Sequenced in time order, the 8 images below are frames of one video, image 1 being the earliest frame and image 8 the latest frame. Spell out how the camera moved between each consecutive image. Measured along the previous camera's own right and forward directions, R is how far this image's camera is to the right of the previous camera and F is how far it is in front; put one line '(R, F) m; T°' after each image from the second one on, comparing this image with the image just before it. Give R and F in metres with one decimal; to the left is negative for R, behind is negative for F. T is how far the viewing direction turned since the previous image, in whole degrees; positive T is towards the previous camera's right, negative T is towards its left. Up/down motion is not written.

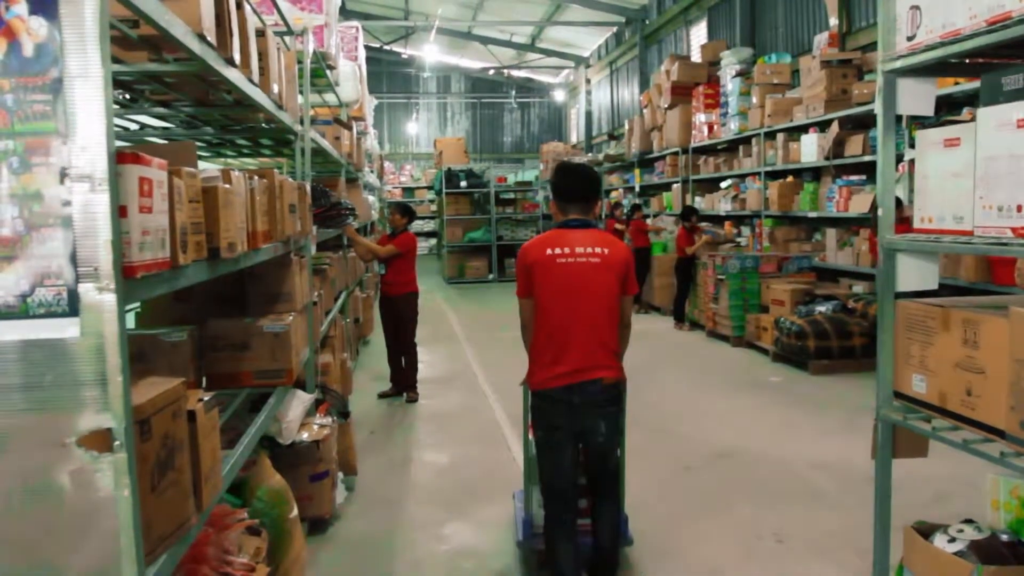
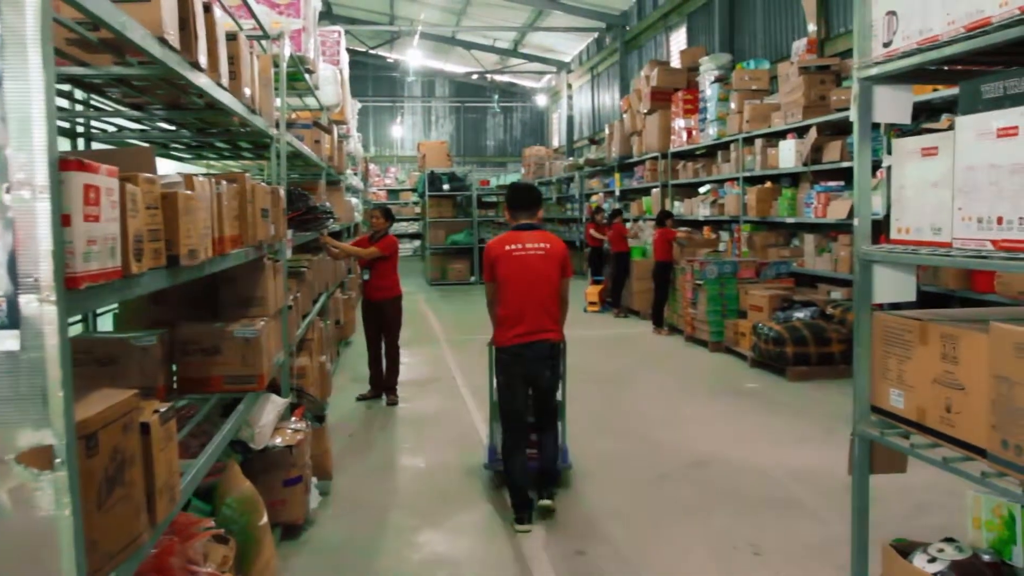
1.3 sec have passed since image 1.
(0.0, 0.0) m; +1°
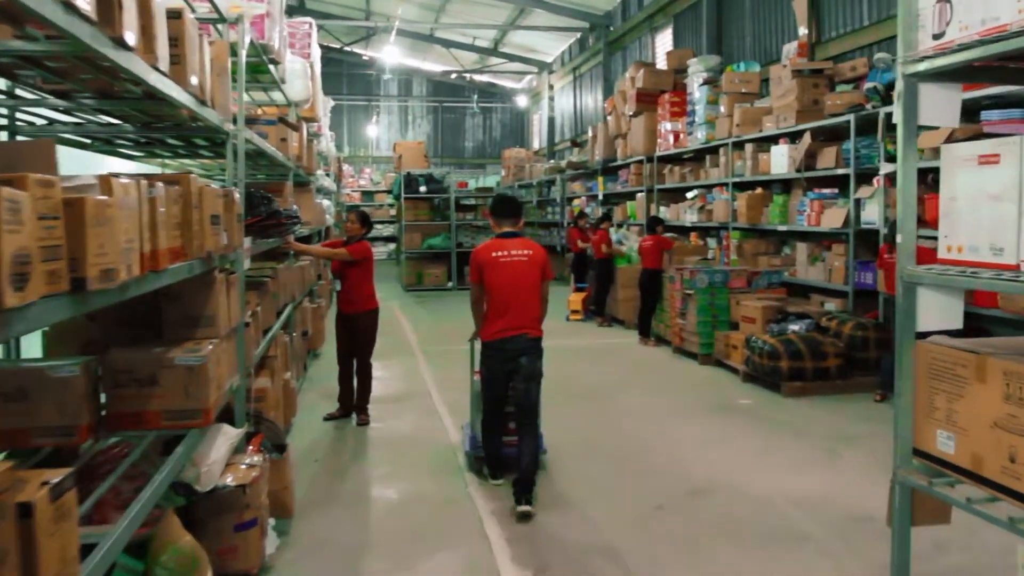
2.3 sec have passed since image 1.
(0.0, +0.3) m; +2°
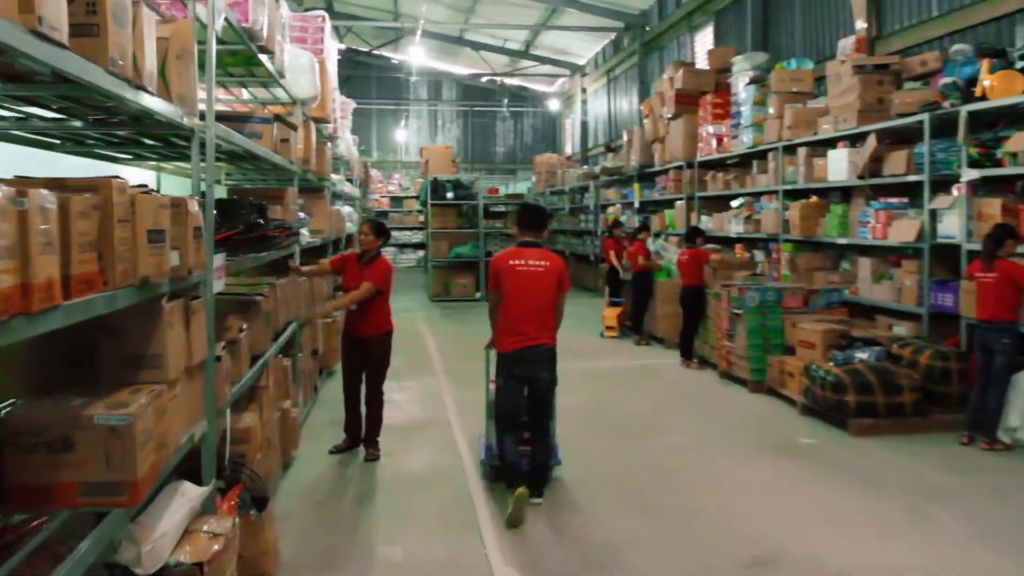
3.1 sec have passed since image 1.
(0.0, +0.5) m; -2°
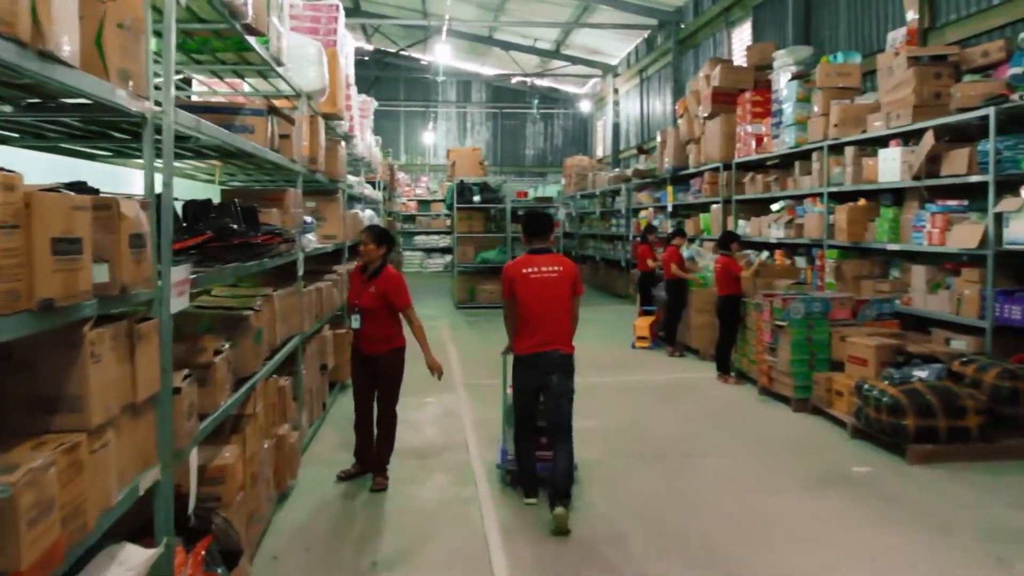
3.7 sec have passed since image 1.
(0.0, +0.4) m; -2°
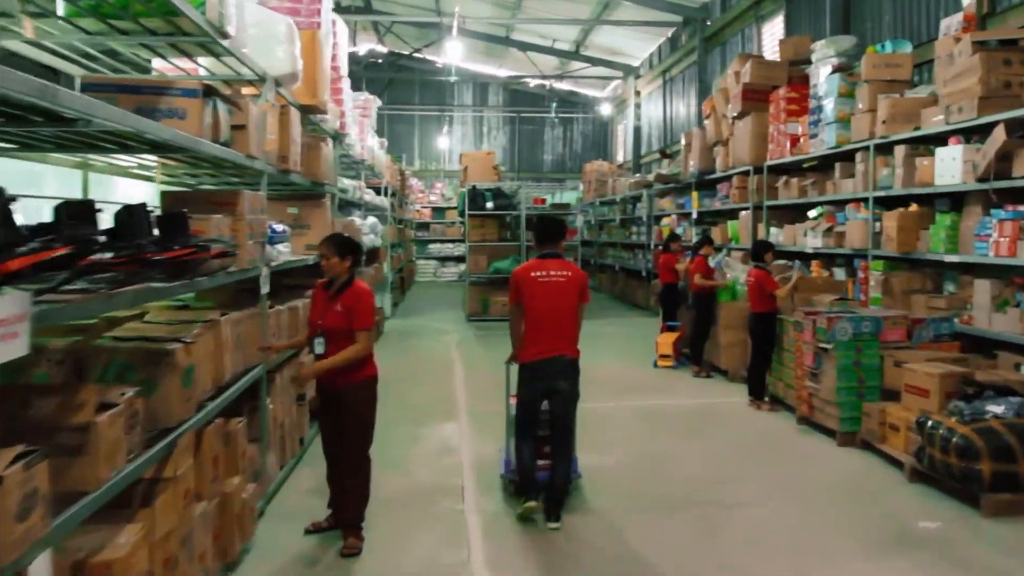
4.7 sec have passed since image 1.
(+0.1, +0.6) m; -1°
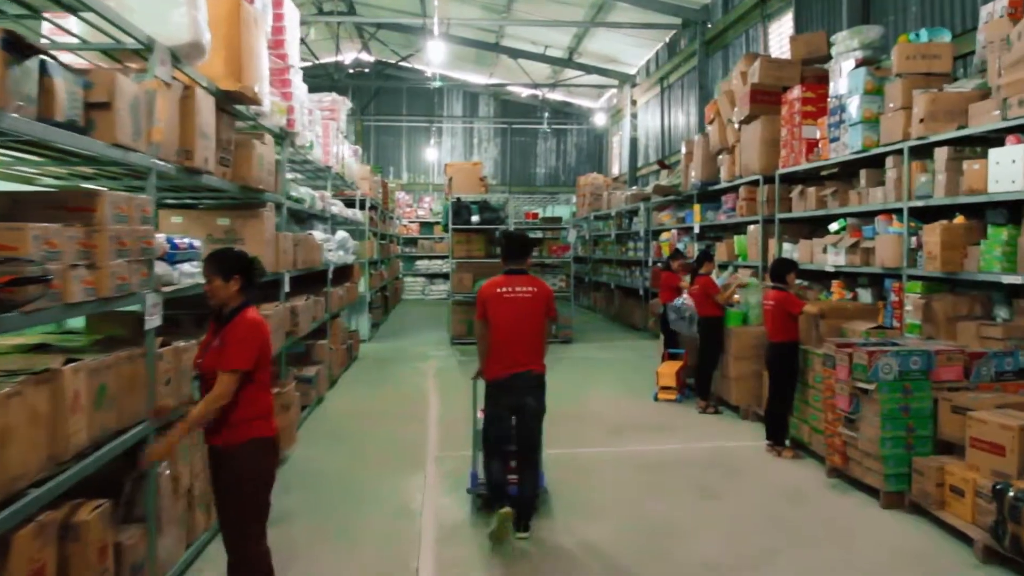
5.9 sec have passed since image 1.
(+0.1, +0.8) m; 0°
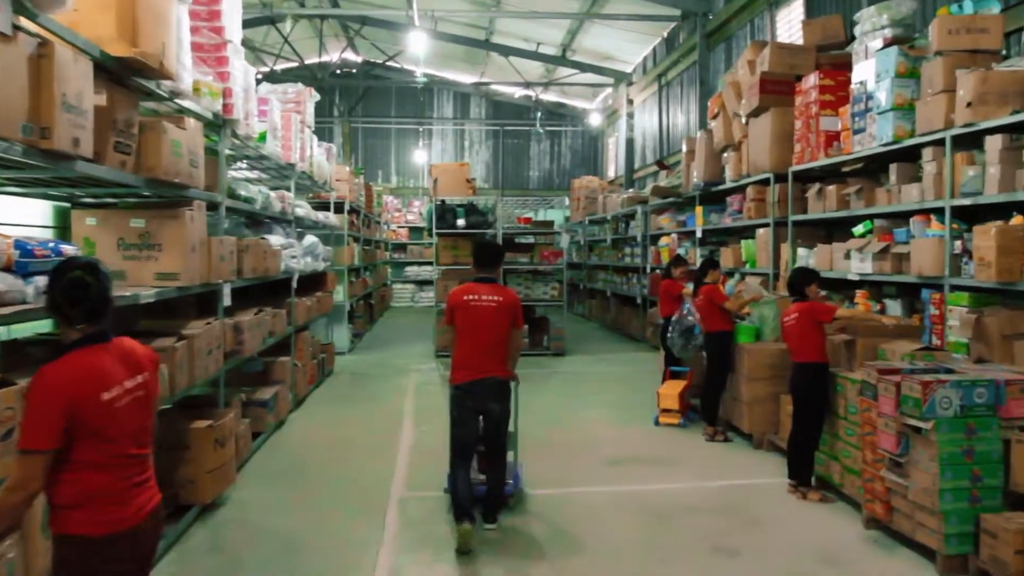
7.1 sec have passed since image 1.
(+0.1, +0.7) m; 0°
